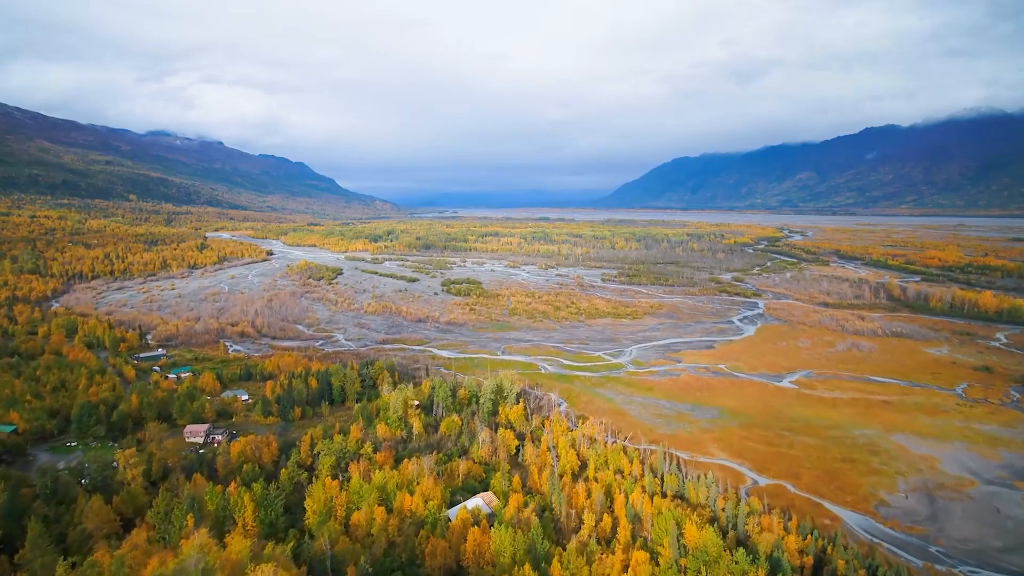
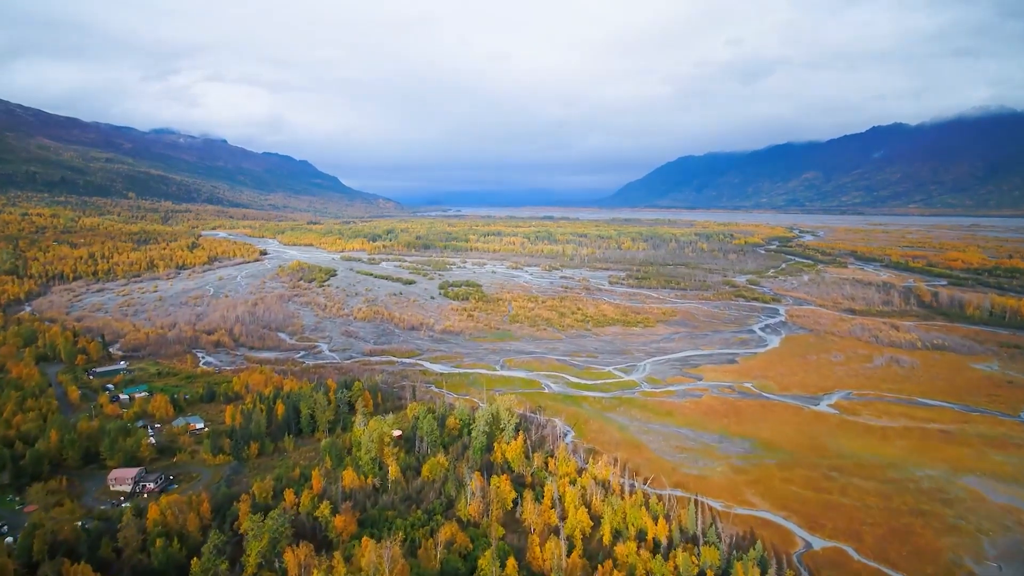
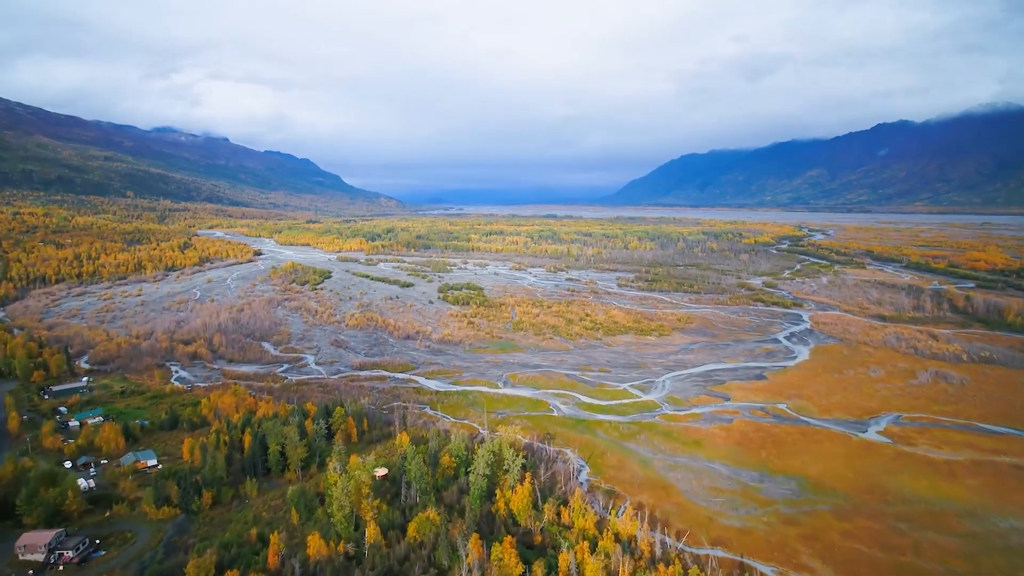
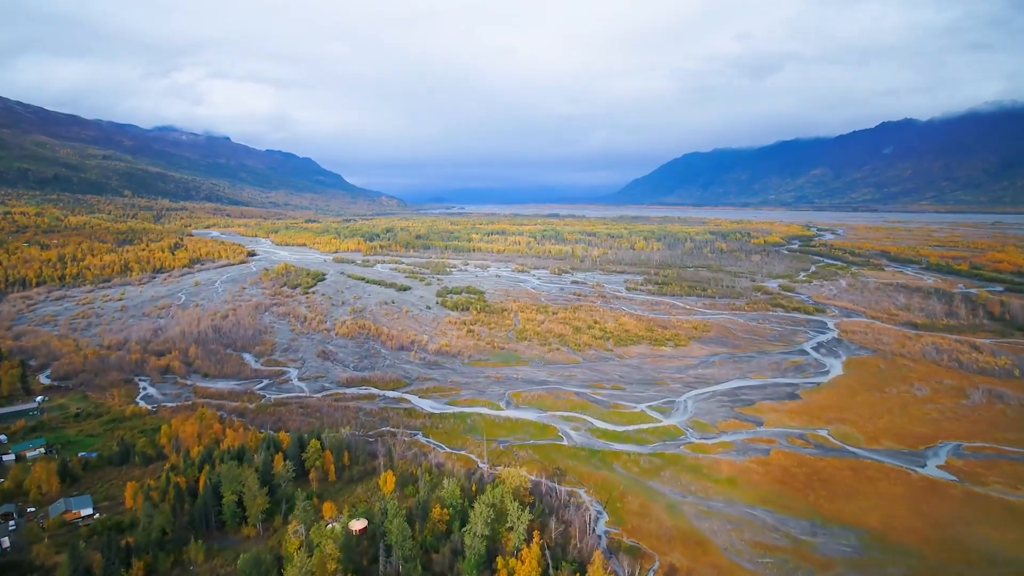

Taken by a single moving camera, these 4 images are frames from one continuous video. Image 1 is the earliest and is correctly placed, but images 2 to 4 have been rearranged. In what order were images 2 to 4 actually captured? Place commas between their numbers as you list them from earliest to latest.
2, 3, 4
